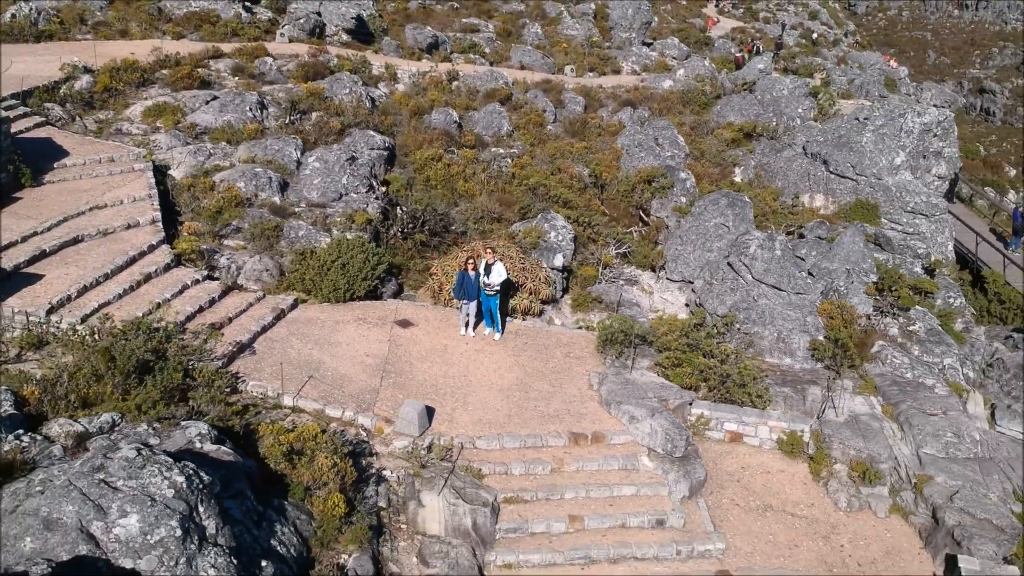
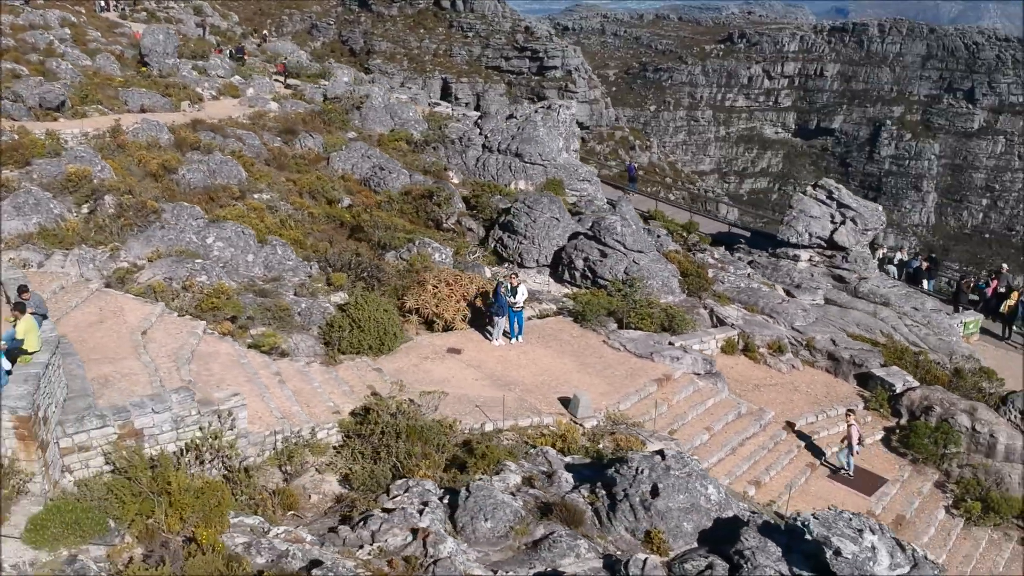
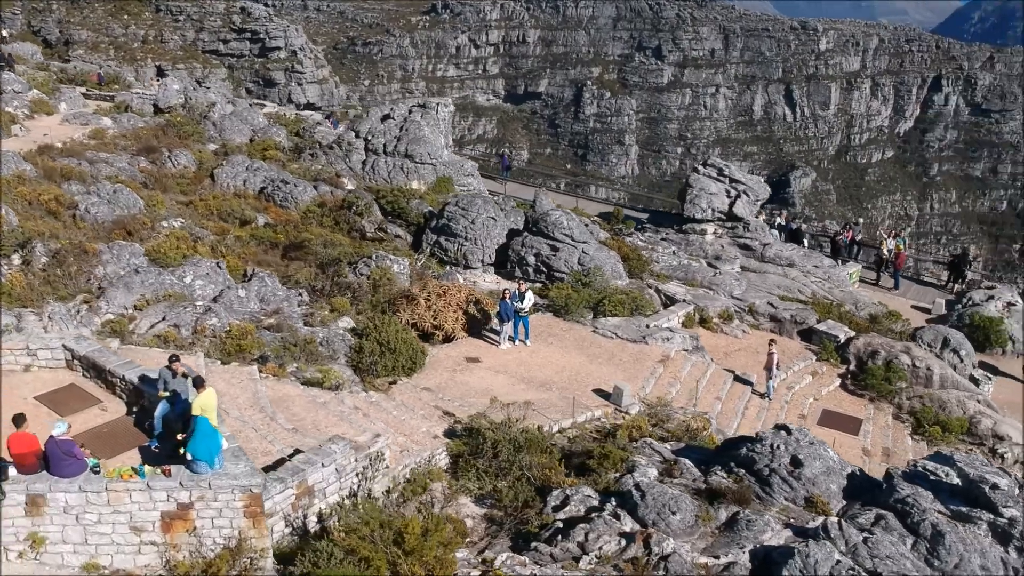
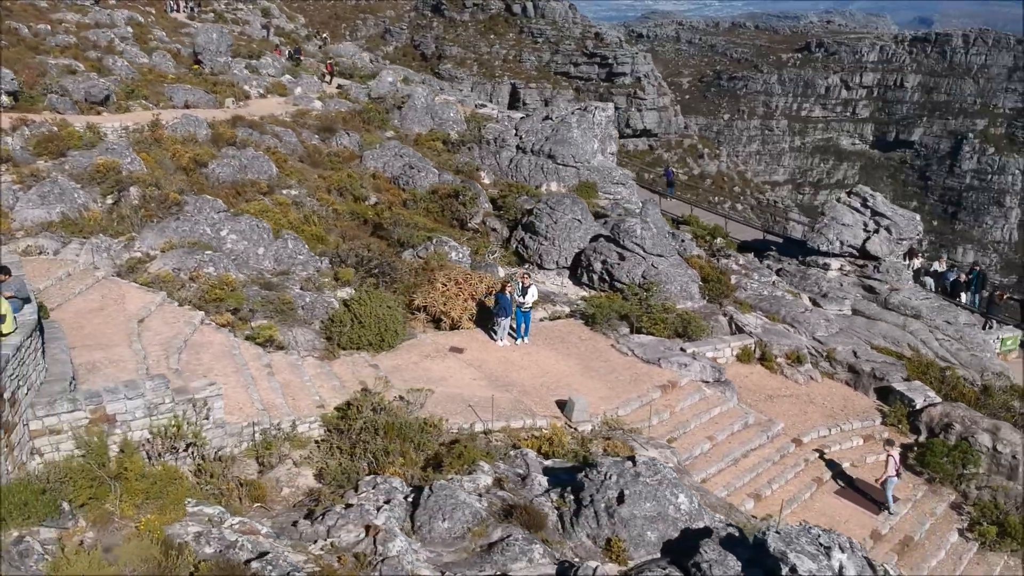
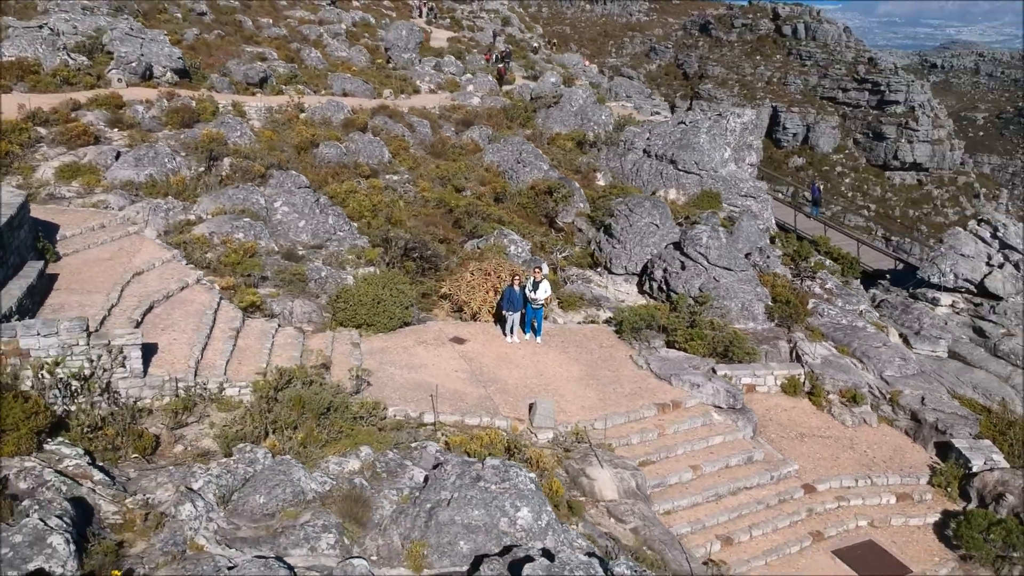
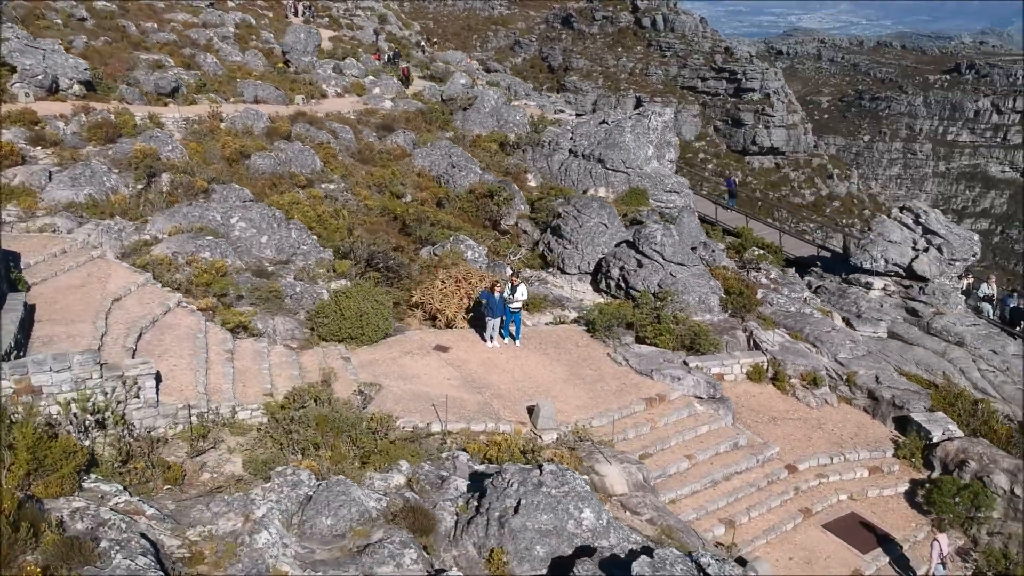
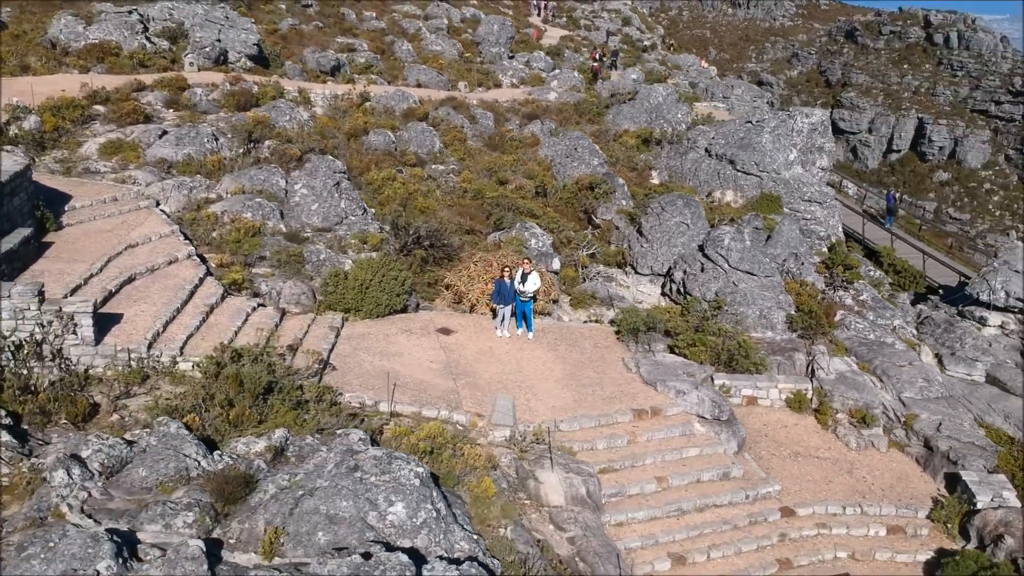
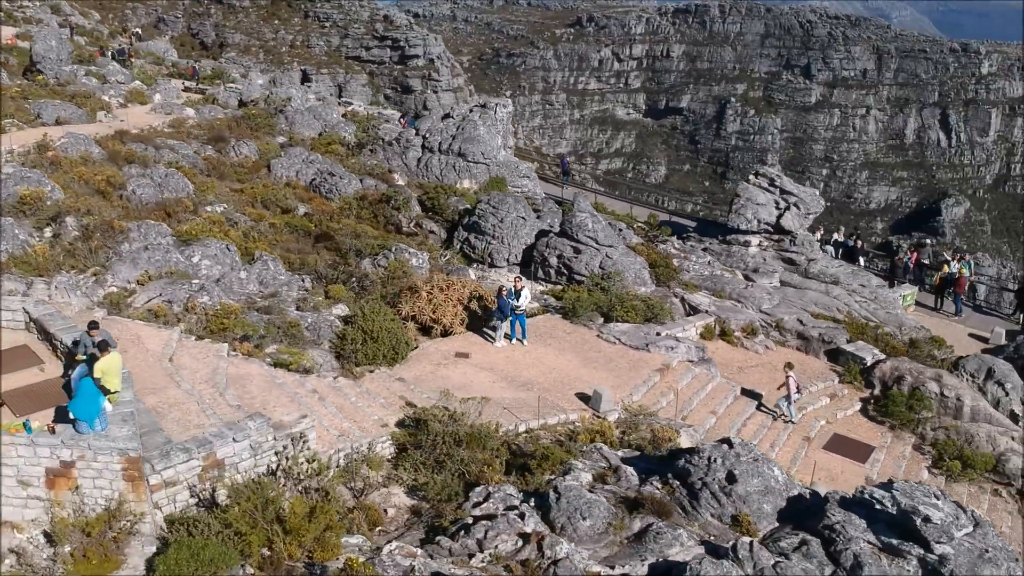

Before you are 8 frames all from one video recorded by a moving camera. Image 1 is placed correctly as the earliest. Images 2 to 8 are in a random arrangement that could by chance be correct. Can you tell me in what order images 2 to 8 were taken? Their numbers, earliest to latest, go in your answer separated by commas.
7, 5, 6, 4, 2, 8, 3
